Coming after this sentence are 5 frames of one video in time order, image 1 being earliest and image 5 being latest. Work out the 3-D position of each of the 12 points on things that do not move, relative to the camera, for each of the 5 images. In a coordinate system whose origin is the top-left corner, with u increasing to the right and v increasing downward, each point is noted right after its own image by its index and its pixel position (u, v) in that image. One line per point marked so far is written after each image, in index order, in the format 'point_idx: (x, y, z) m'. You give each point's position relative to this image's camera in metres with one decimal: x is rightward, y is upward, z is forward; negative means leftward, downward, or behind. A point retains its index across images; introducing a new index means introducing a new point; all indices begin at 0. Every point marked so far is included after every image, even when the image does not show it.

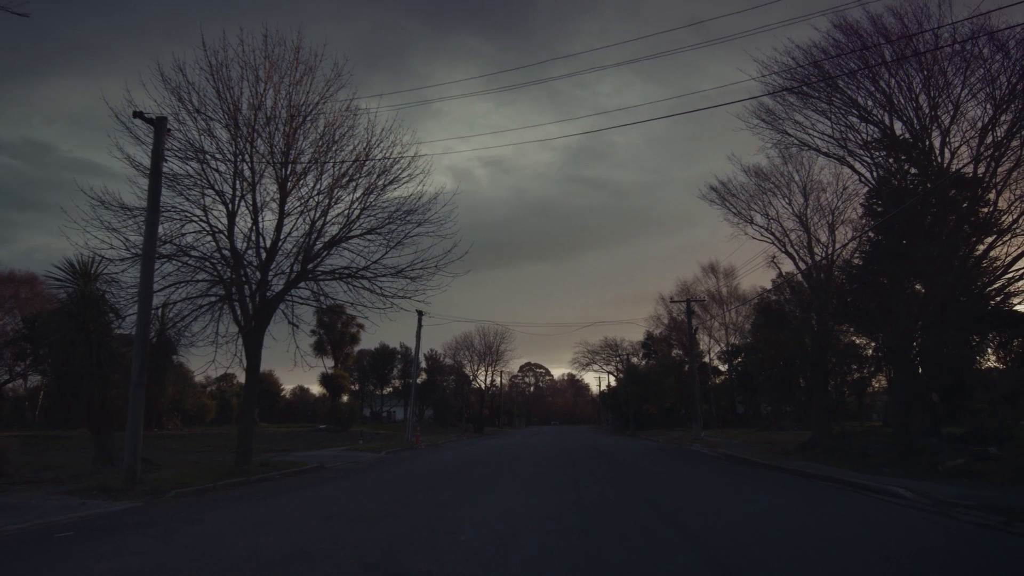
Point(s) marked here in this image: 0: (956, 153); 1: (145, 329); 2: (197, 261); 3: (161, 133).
0: (+8.8, +2.7, +15.5) m
1: (-5.2, -0.6, +11.1) m
2: (-5.7, +0.5, +14.2) m
3: (-4.8, +2.1, +10.8) m
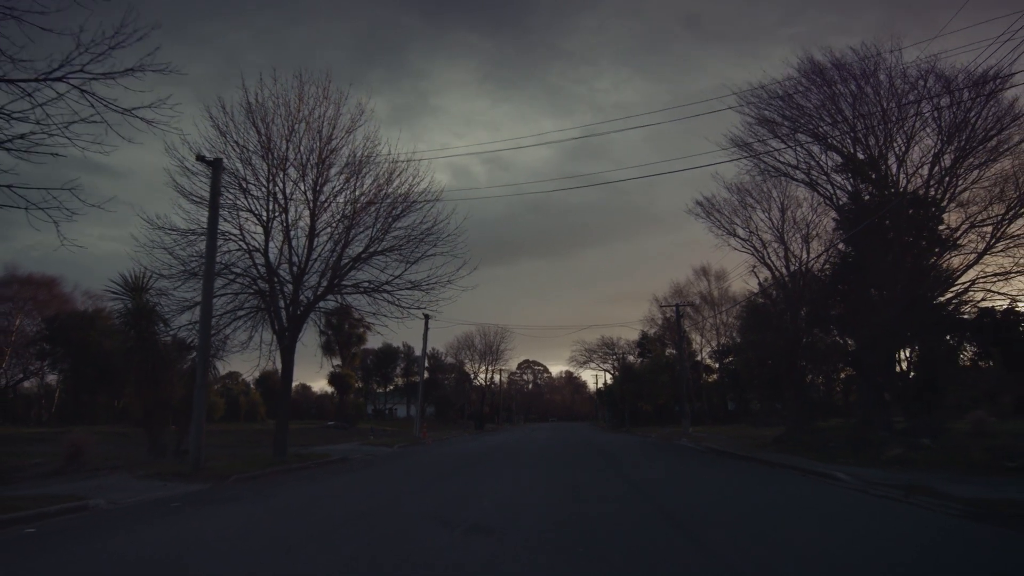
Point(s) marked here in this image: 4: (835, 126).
0: (+8.9, +2.4, +17.4) m
1: (-5.1, -0.8, +13.0) m
2: (-5.6, +0.2, +16.0) m
3: (-4.7, +1.9, +12.6) m
4: (+7.4, +3.7, +17.8) m
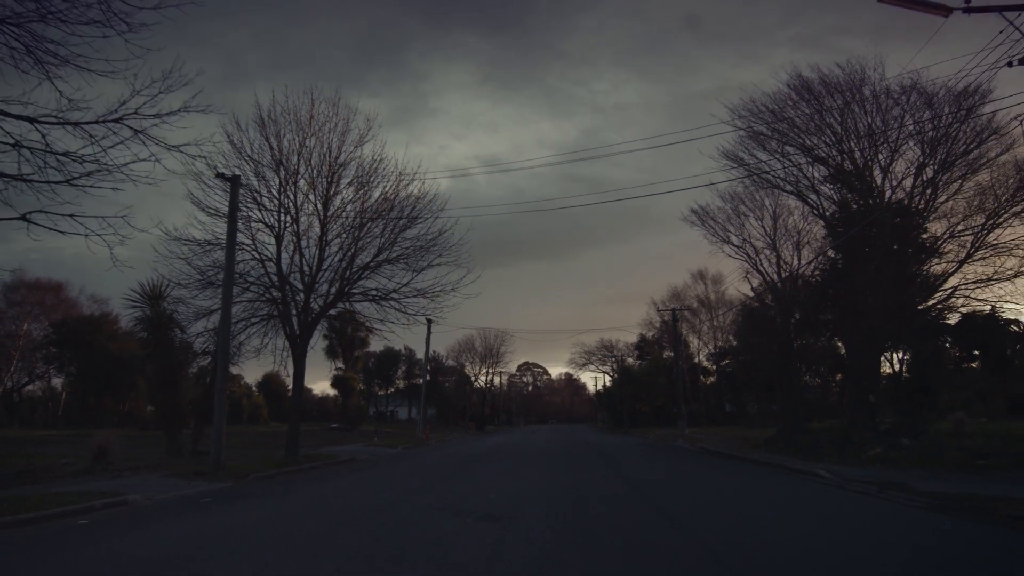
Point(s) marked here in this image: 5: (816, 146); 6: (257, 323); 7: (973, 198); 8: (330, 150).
0: (+8.9, +2.3, +18.2) m
1: (-5.0, -1.0, +13.7) m
2: (-5.6, +0.1, +16.7) m
3: (-4.7, +1.7, +13.4) m
4: (+7.4, +3.5, +18.6) m
5: (+7.3, +3.4, +18.7) m
6: (-5.5, -0.8, +16.8) m
7: (+9.8, +1.9, +16.7) m
8: (-3.9, +3.0, +17.0) m
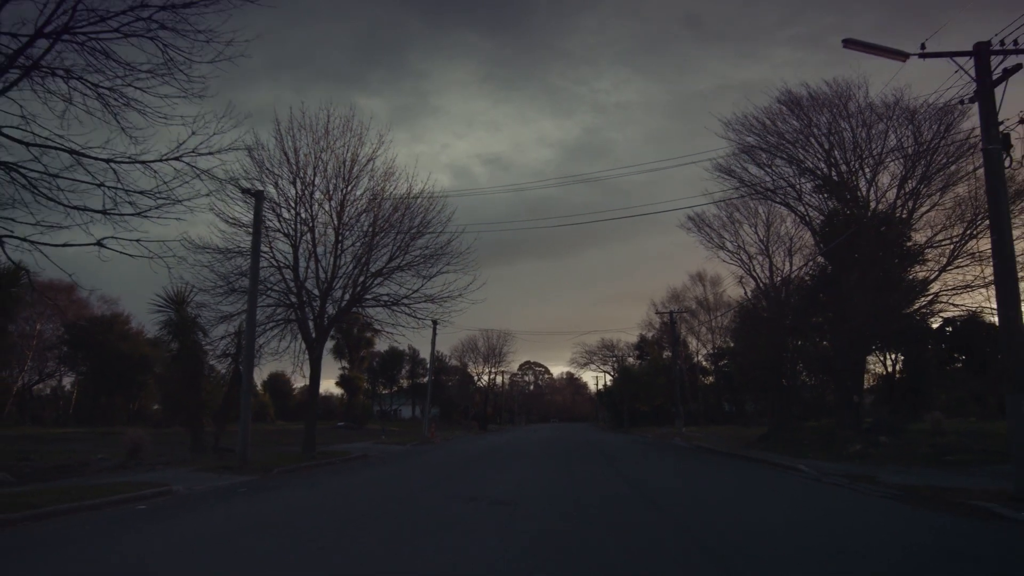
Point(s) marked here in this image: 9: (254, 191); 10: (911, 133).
0: (+9.0, +2.1, +19.1) m
1: (-5.0, -1.1, +14.7) m
2: (-5.5, -0.1, +17.7) m
3: (-4.6, +1.6, +14.4) m
4: (+7.5, +3.4, +19.5) m
5: (+7.4, +3.3, +19.7) m
6: (-5.4, -0.9, +17.8) m
7: (+9.9, +1.8, +17.6) m
8: (-3.9, +2.9, +18.0) m
9: (-4.8, +1.8, +14.6) m
10: (+9.3, +3.6, +18.2) m
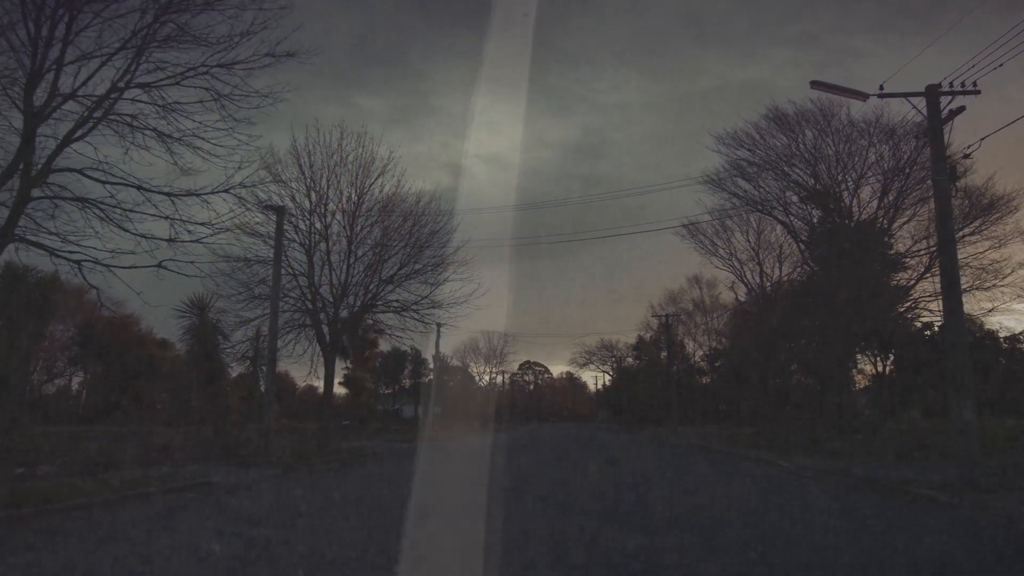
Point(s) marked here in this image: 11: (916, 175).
0: (+9.1, +2.0, +20.2) m
1: (-4.9, -1.3, +15.8) m
2: (-5.4, -0.2, +18.8) m
3: (-4.6, +1.4, +15.5) m
4: (+7.6, +3.2, +20.6) m
5: (+7.4, +3.1, +20.8) m
6: (-5.3, -1.0, +18.9) m
7: (+10.0, +1.6, +18.7) m
8: (-3.8, +2.7, +19.1) m
9: (-4.8, +1.6, +15.7) m
10: (+9.3, +3.4, +19.3) m
11: (+9.9, +2.8, +19.1) m
